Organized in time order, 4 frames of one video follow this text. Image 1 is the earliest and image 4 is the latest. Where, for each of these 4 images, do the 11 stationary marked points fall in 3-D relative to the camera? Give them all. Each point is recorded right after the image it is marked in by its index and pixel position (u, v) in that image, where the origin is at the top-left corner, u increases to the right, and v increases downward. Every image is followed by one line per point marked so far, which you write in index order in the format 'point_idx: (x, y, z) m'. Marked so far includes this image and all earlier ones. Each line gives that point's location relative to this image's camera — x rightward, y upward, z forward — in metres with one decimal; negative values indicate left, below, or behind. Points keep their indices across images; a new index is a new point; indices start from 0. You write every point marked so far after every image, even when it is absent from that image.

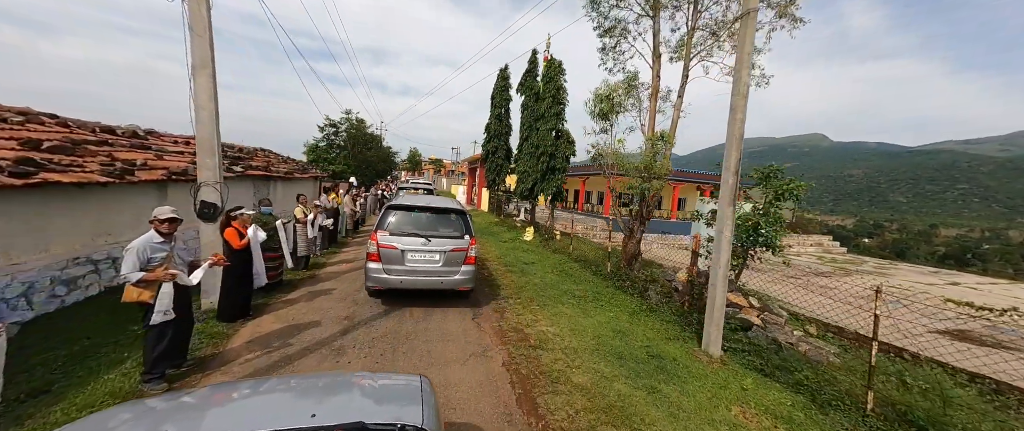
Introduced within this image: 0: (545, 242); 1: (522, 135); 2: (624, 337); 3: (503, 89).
0: (+1.0, -0.8, +11.0) m
1: (+0.4, +3.0, +13.4) m
2: (+1.5, -1.6, +4.6) m
3: (-0.4, +6.4, +17.7) m
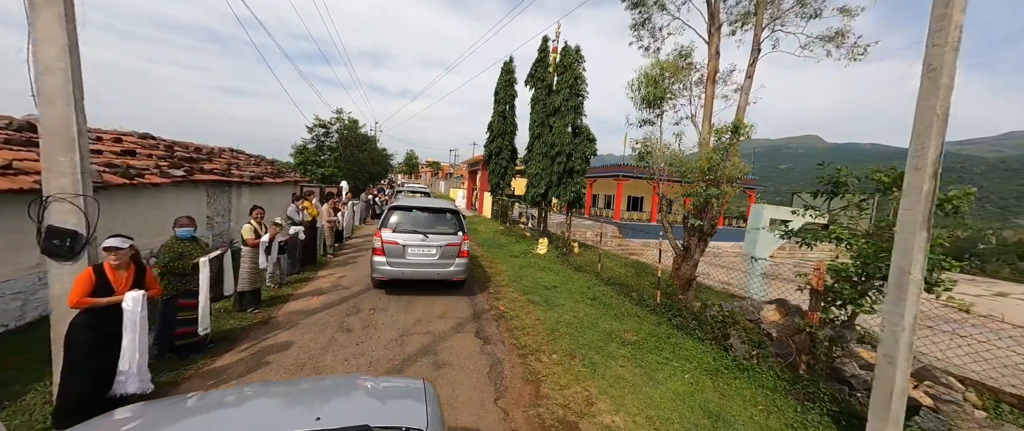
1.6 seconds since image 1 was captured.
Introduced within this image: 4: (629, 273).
0: (+1.4, -1.1, +9.4) m
1: (+0.7, +2.7, +11.8) m
2: (+1.8, -1.8, +3.0) m
3: (-0.2, +6.1, +16.1) m
4: (+2.6, -1.3, +7.7) m
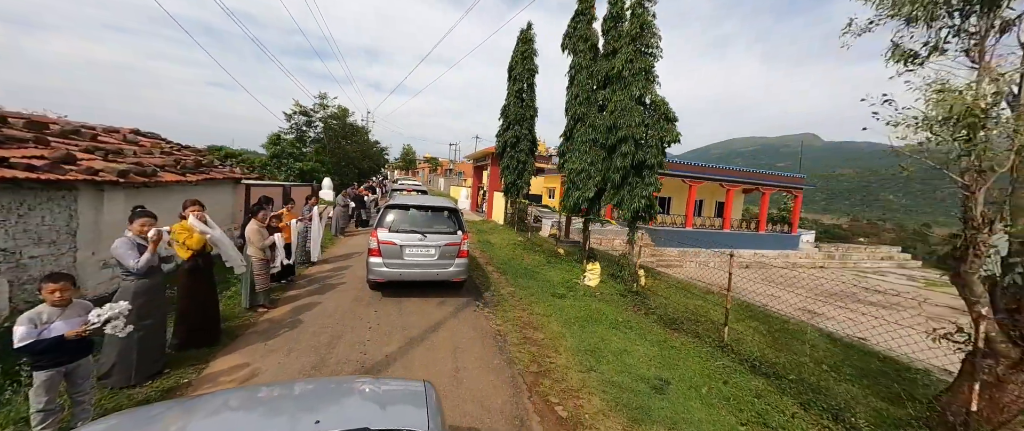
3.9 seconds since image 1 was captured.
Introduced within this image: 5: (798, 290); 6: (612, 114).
0: (+2.1, -1.4, +6.1) m
1: (+1.4, +2.4, +8.5) m
2: (+2.6, -2.2, -0.2) m
3: (+0.5, +5.8, +12.8) m
4: (+3.3, -1.6, +4.5) m
5: (+11.5, -3.0, +14.3) m
6: (+2.0, +2.0, +7.0) m
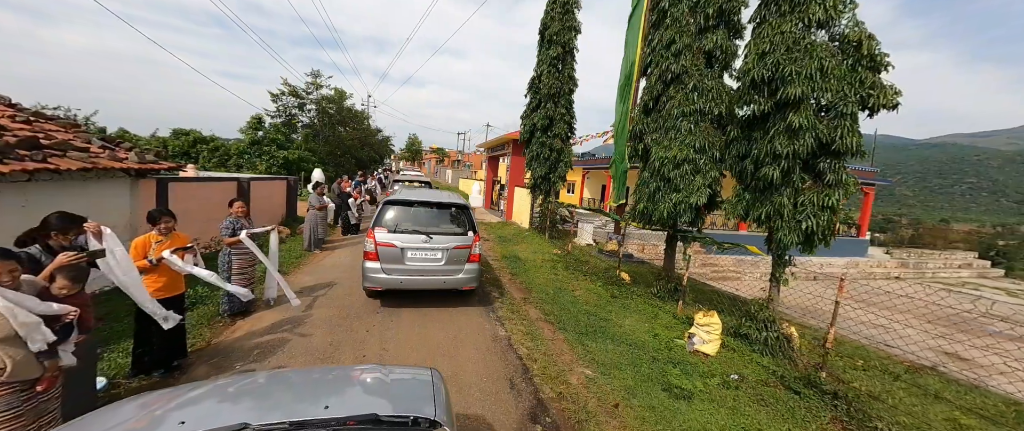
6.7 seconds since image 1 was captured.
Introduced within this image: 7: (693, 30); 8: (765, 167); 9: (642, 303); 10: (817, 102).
0: (+2.9, -1.7, +3.2) m
1: (+2.3, +2.2, +5.6) m
2: (+3.3, -2.6, -3.1) m
3: (+1.5, +5.7, +9.8) m
4: (+4.1, -1.9, +1.6) m
5: (+12.4, -3.2, +11.2) m
6: (+2.8, +1.8, +4.1) m
7: (+2.6, +2.7, +5.1) m
8: (+2.8, +0.6, +4.1) m
9: (+2.1, -1.4, +5.5) m
10: (+3.2, +1.2, +3.7) m
